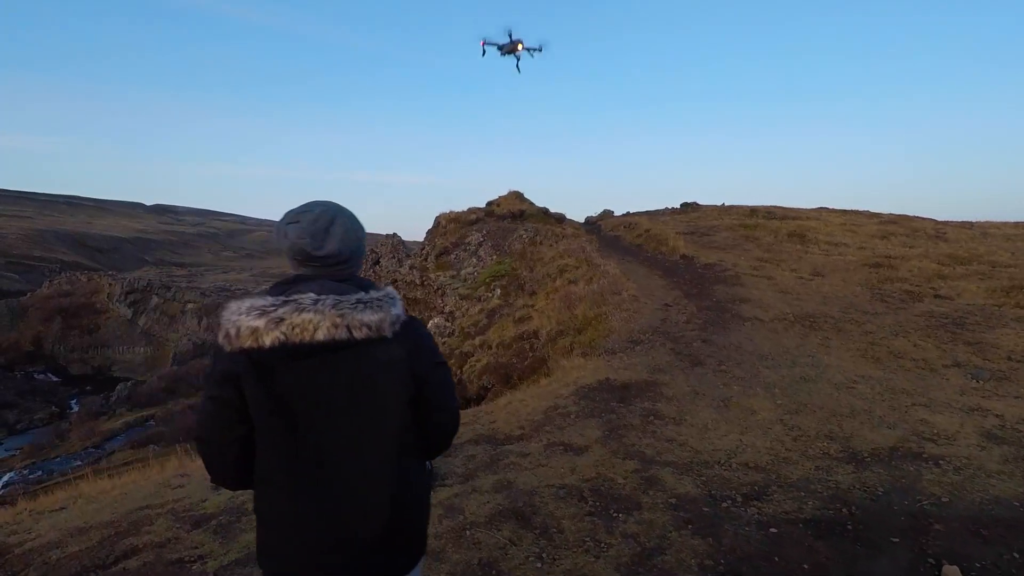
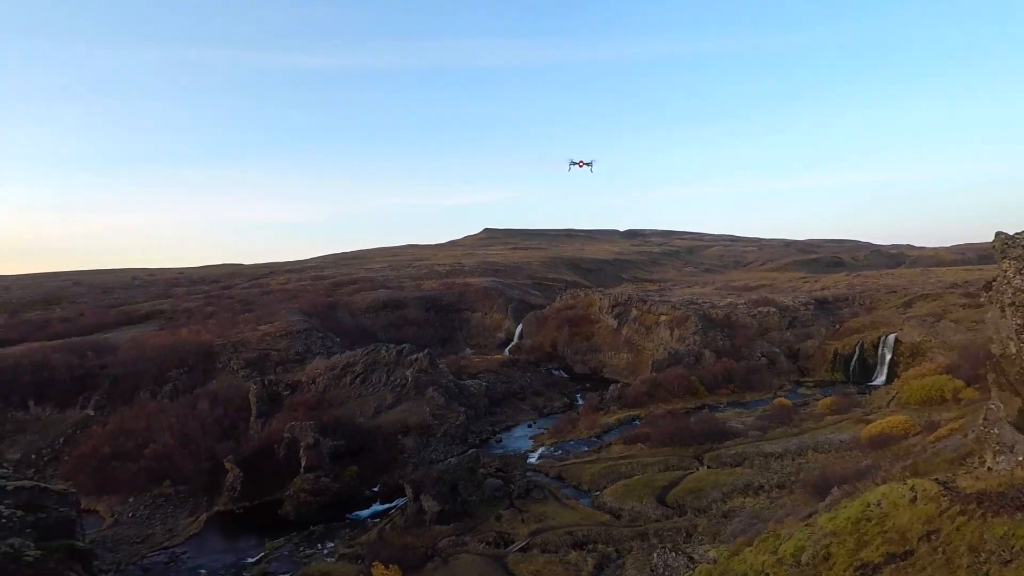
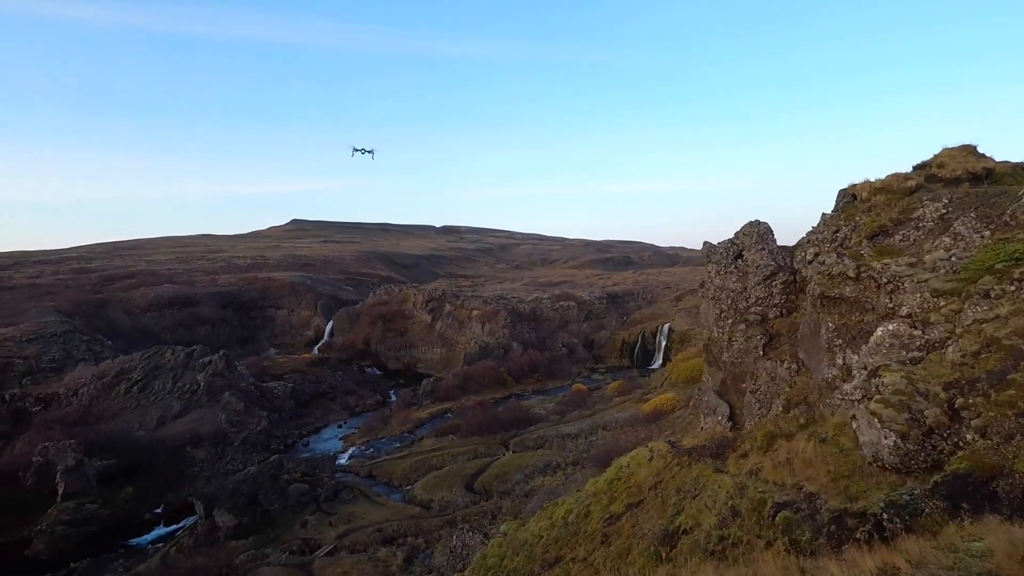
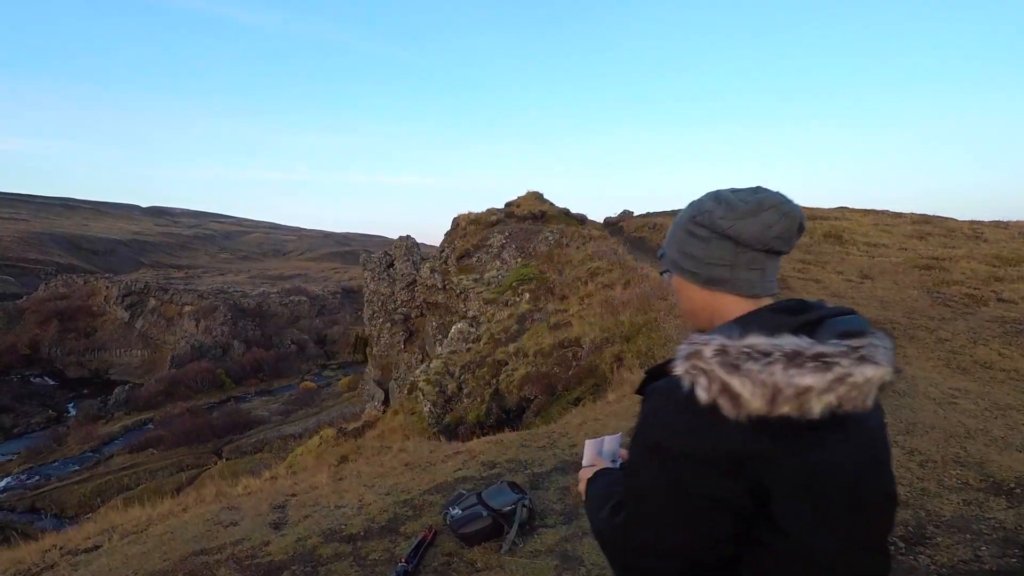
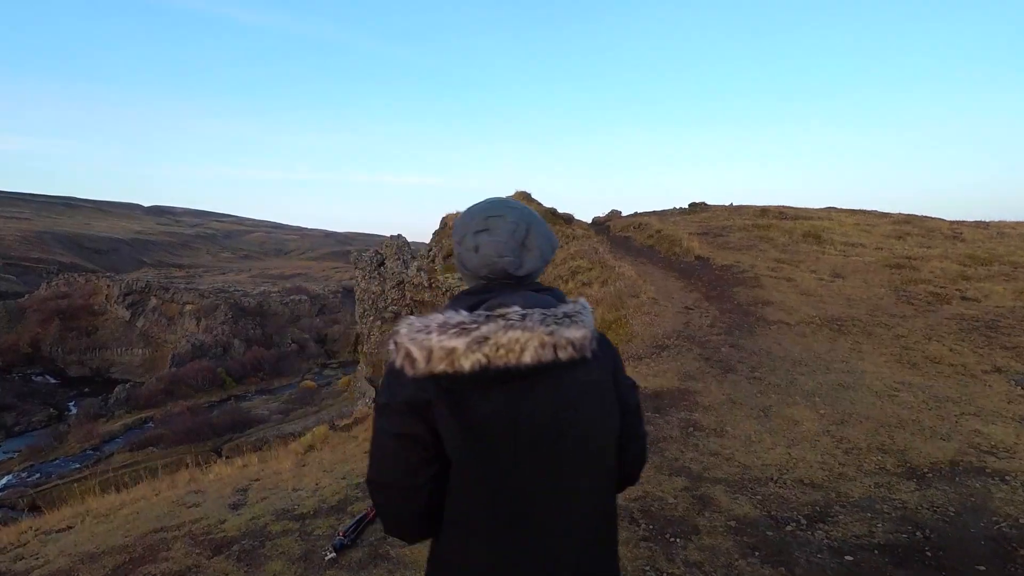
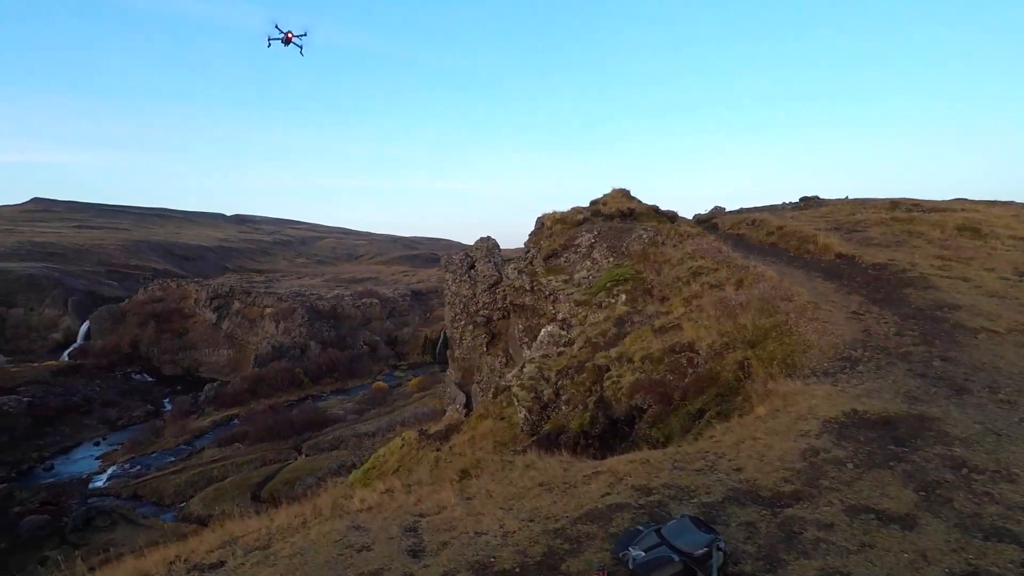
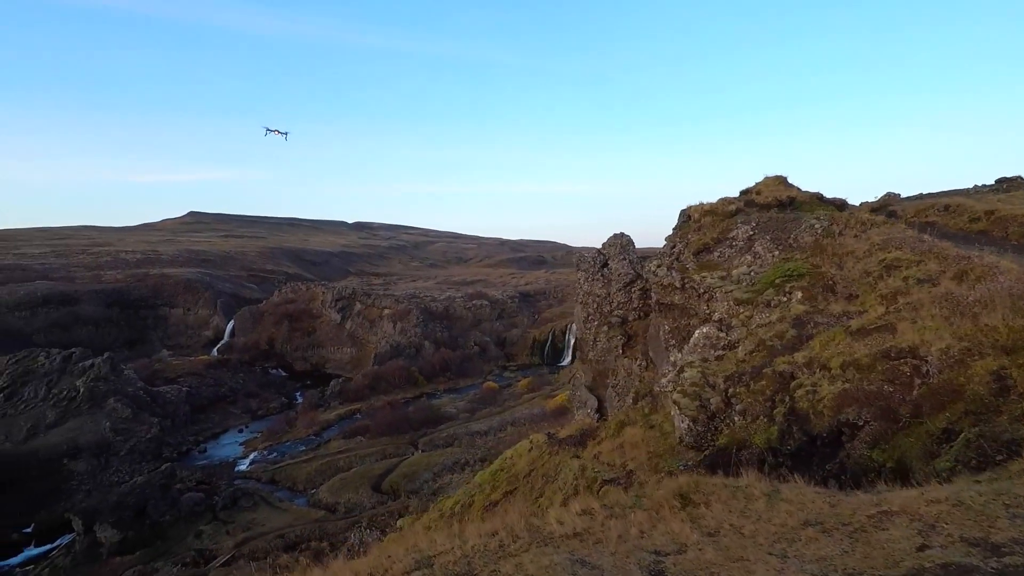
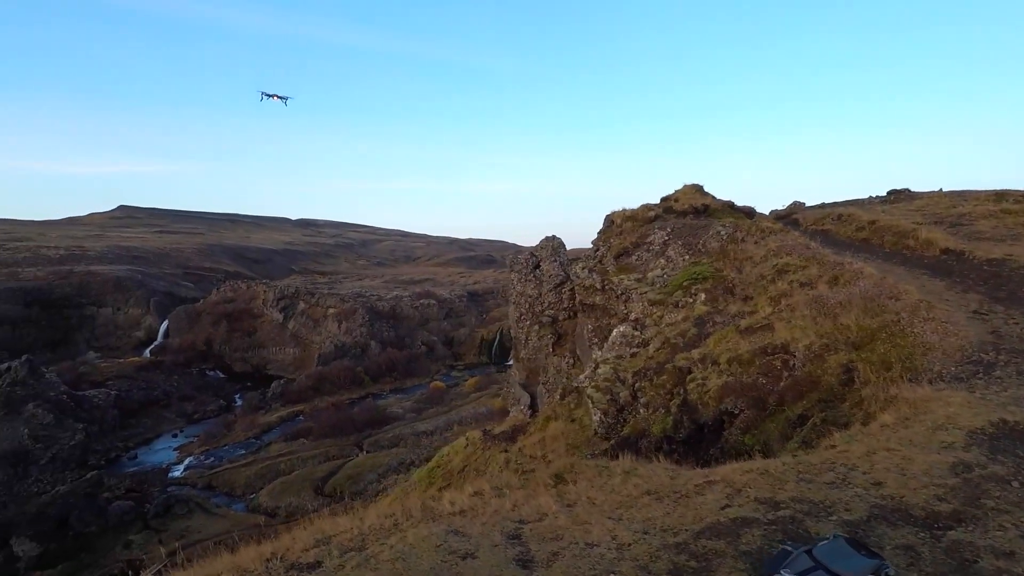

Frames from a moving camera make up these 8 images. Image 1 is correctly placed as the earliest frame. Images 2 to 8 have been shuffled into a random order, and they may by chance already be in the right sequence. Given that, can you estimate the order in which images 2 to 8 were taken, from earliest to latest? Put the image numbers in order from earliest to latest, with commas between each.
5, 4, 6, 8, 7, 3, 2
